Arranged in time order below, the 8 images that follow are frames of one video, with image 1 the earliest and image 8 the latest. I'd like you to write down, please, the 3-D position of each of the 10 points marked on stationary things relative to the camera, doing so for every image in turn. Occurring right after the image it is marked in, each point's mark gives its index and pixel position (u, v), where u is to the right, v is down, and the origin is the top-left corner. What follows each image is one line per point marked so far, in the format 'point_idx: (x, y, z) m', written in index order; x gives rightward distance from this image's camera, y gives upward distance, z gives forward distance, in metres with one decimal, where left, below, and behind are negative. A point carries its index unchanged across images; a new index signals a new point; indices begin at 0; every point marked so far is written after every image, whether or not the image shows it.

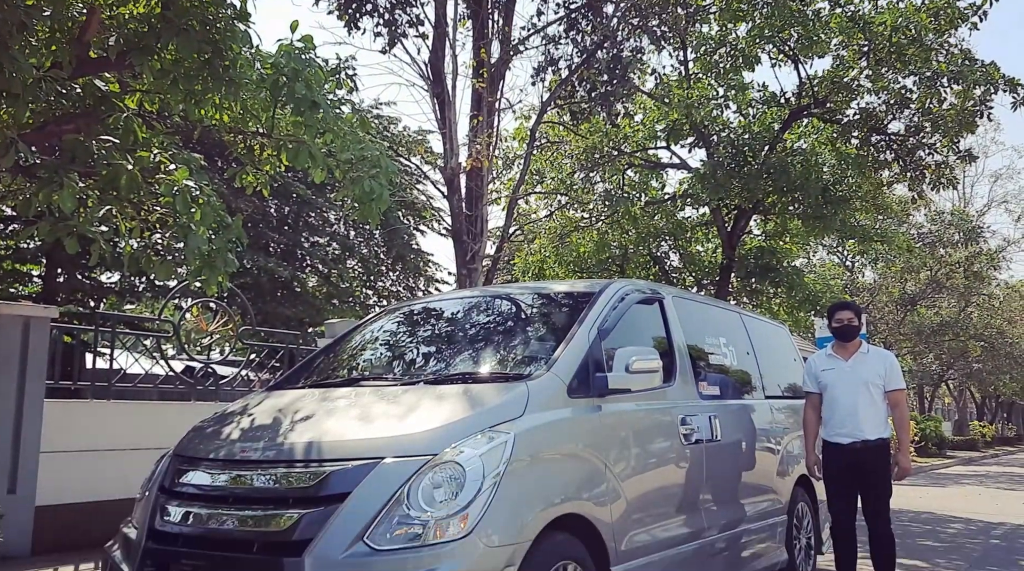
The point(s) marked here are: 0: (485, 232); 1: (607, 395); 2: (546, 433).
0: (-0.3, +0.5, +8.4) m
1: (+0.5, -0.5, +3.9) m
2: (+0.1, -0.6, +3.4) m
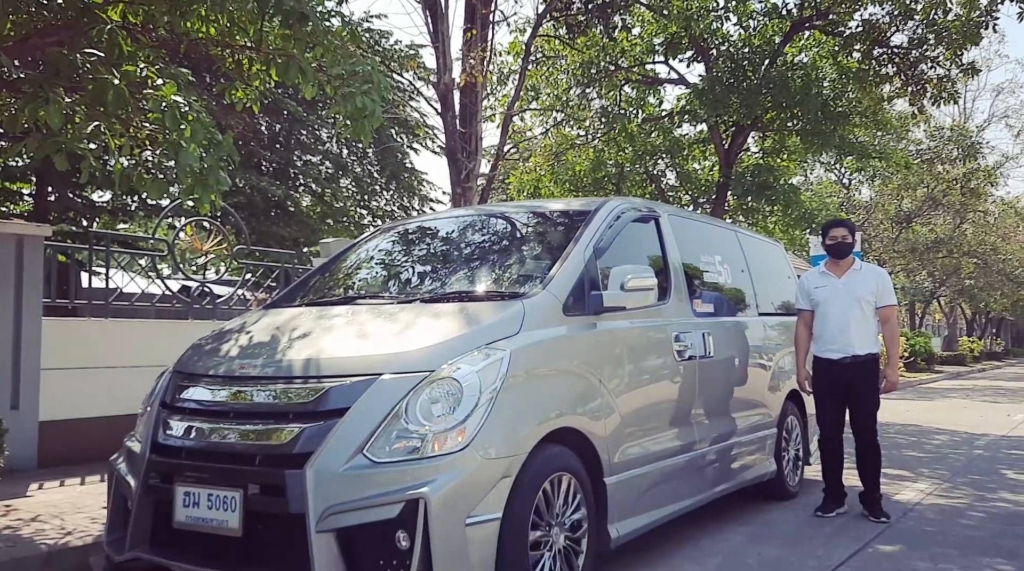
0: (-0.3, +1.4, +8.3) m
1: (+0.4, -0.1, +3.9) m
2: (+0.1, -0.3, +3.4) m
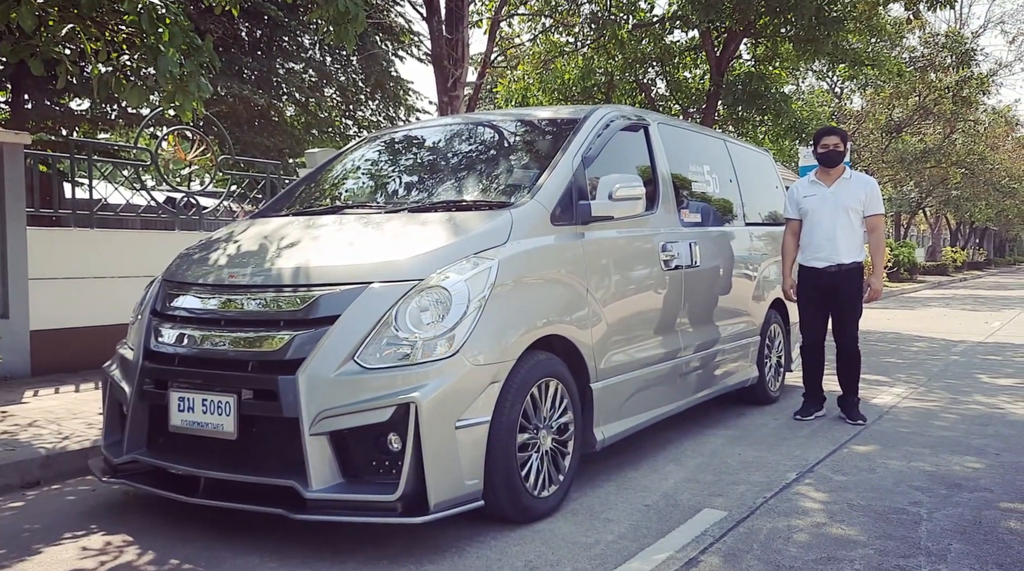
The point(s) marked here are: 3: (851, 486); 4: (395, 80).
0: (-0.5, +2.3, +8.1) m
1: (+0.4, +0.3, +3.9) m
2: (+0.1, +0.1, +3.5) m
3: (+1.6, -1.0, +3.9) m
4: (-2.4, +4.2, +16.7) m
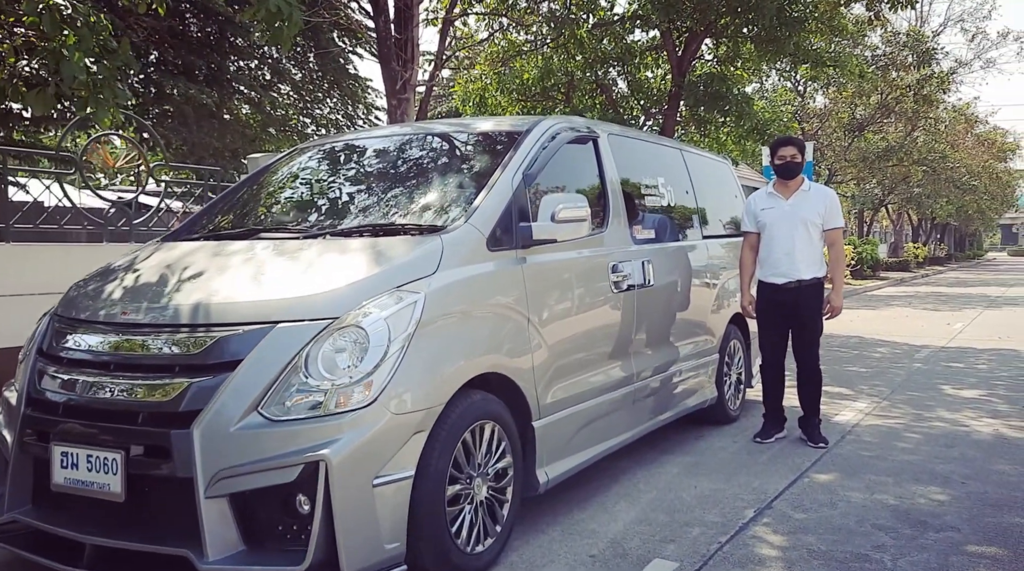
0: (-0.9, +2.2, +7.8) m
1: (+0.1, +0.2, +3.6) m
2: (-0.2, 0.0, +3.2) m
3: (+1.3, -1.1, +3.6) m
4: (-3.2, +4.2, +16.3) m
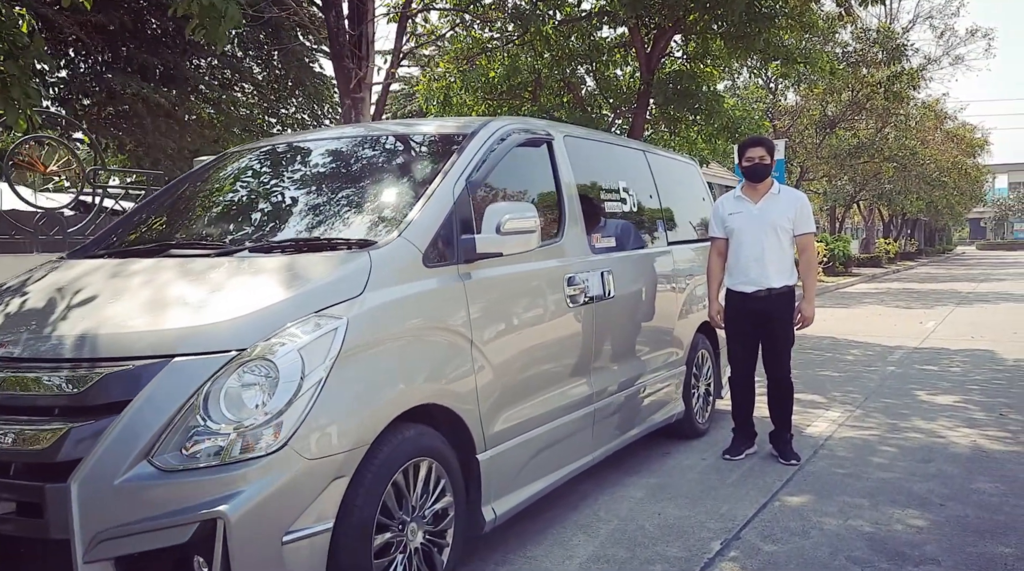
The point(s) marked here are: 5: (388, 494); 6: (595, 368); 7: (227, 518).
0: (-1.3, +2.1, +7.4) m
1: (-0.1, +0.1, +3.3) m
2: (-0.4, -0.1, +2.8) m
3: (+1.1, -1.1, +3.4) m
4: (-3.8, +4.1, +15.8) m
5: (-0.4, -0.7, +2.7) m
6: (+0.5, -0.4, +4.3) m
7: (-0.8, -0.6, +2.2) m
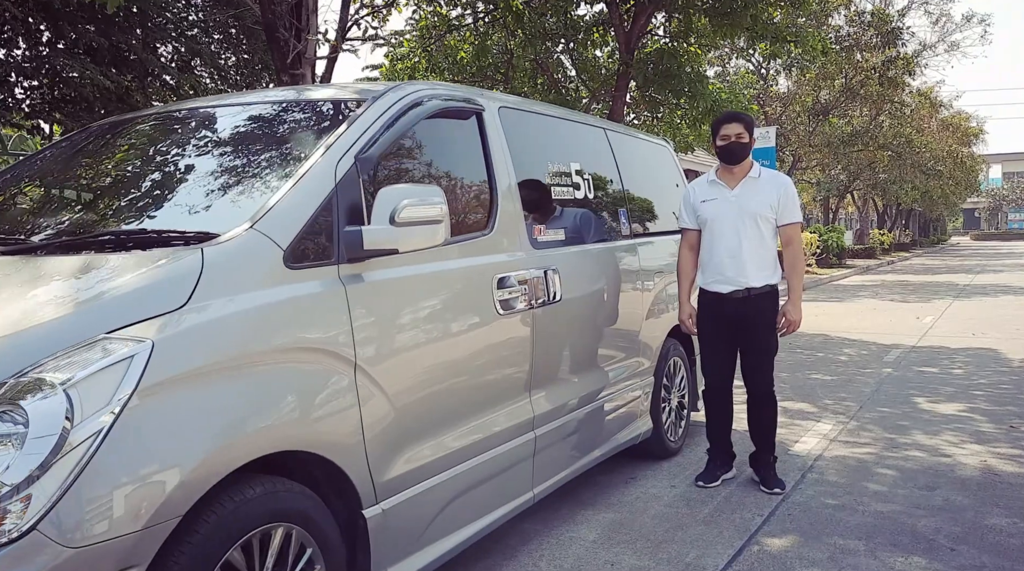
0: (-1.6, +2.1, +6.7) m
1: (-0.5, +0.1, +2.6) m
2: (-0.7, -0.1, +2.1) m
3: (+0.8, -1.2, +2.7) m
4: (-4.3, +4.2, +15.0) m
5: (-0.7, -0.7, +2.0) m
6: (+0.1, -0.4, +3.6) m
7: (-1.1, -0.7, +1.5) m
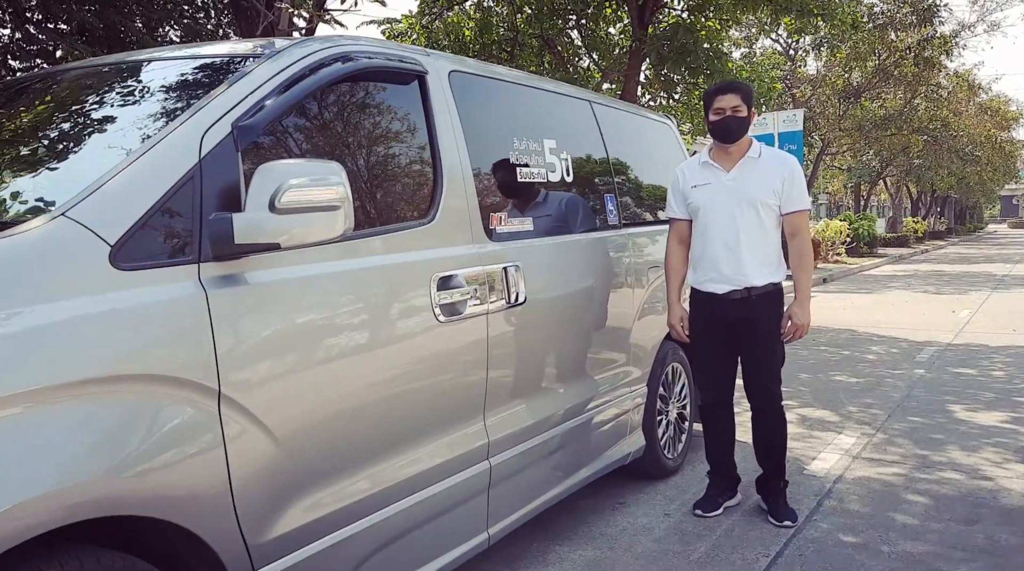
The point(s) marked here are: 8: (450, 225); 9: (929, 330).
0: (-1.7, +2.2, +6.1) m
1: (-0.7, +0.1, +2.1) m
2: (-1.0, -0.1, +1.6) m
3: (+0.6, -1.2, +2.1) m
4: (-4.0, +4.4, +14.5) m
5: (-0.9, -0.7, +1.5) m
6: (0.0, -0.4, +3.0) m
7: (-1.3, -0.7, +1.0) m
8: (-0.2, +0.2, +2.8) m
9: (+5.1, -0.5, +9.9) m
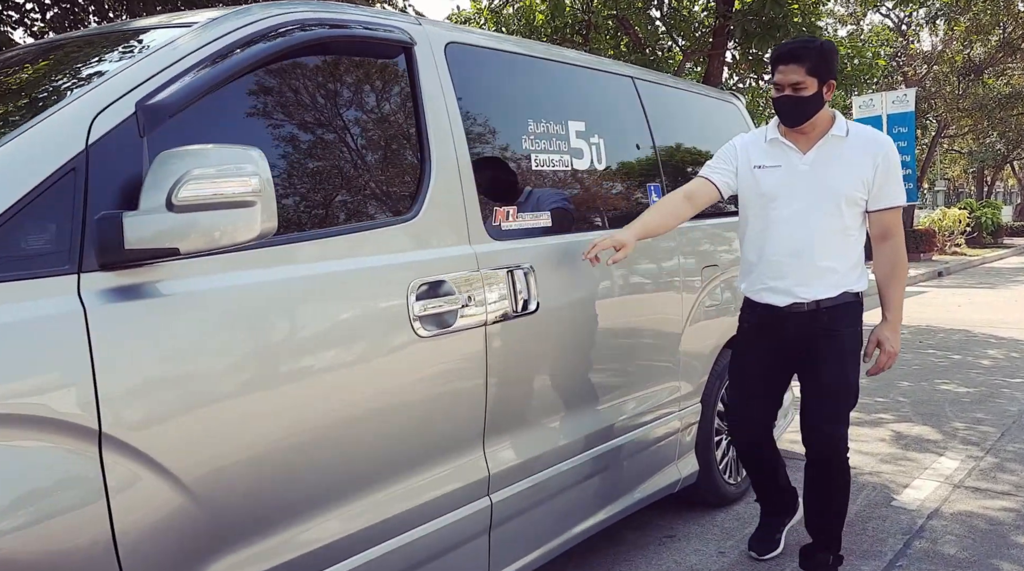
0: (-1.3, +2.2, +5.9) m
1: (-0.8, +0.1, +1.7) m
2: (-1.1, -0.2, +1.3) m
3: (+0.5, -1.2, +1.6) m
4: (-2.6, +4.5, +14.5) m
5: (-1.1, -0.8, +1.2) m
6: (0.0, -0.5, +2.6) m
7: (-1.5, -0.7, +0.8) m
8: (-0.2, +0.2, +2.4) m
9: (+5.9, -0.5, +8.8) m
